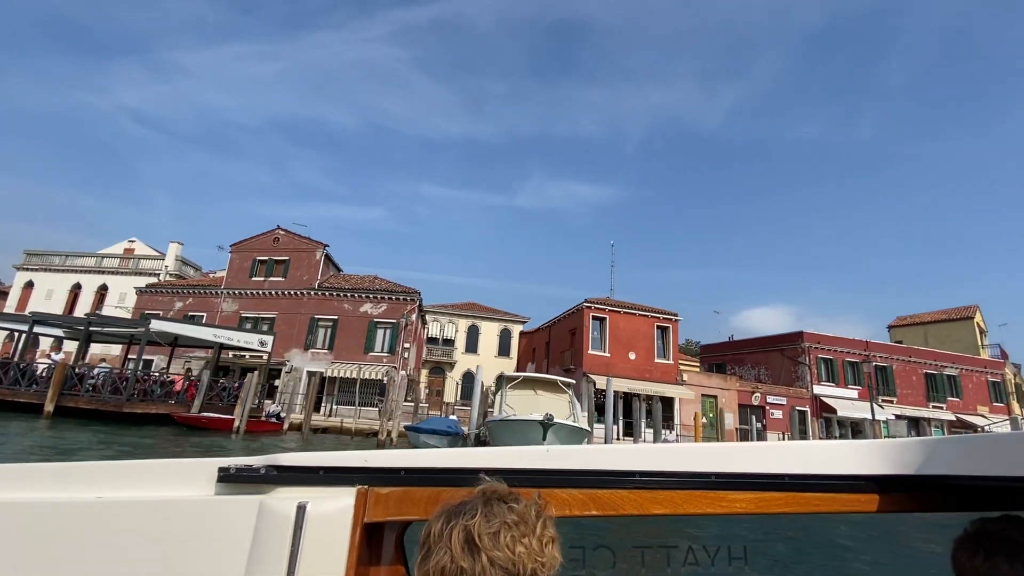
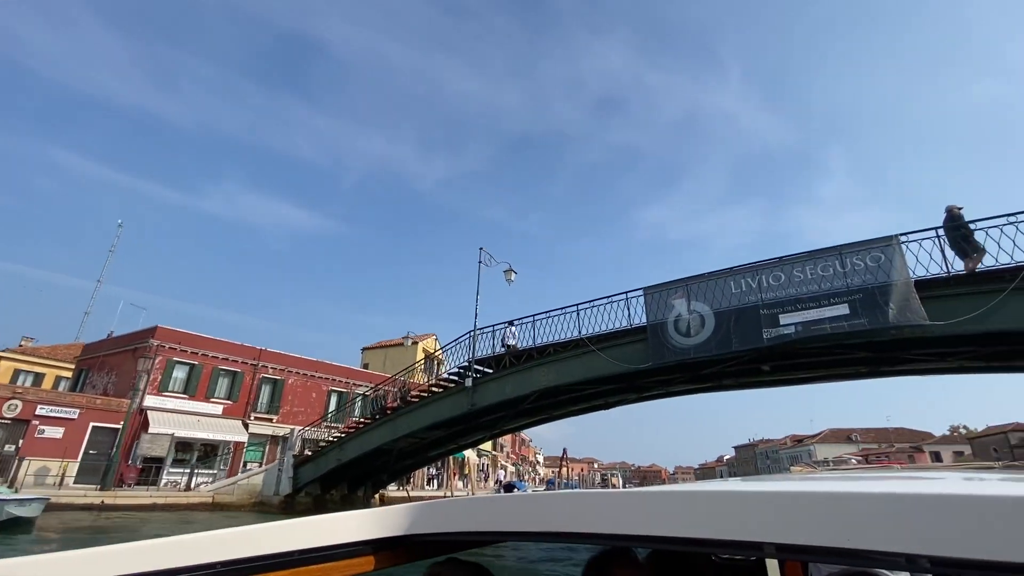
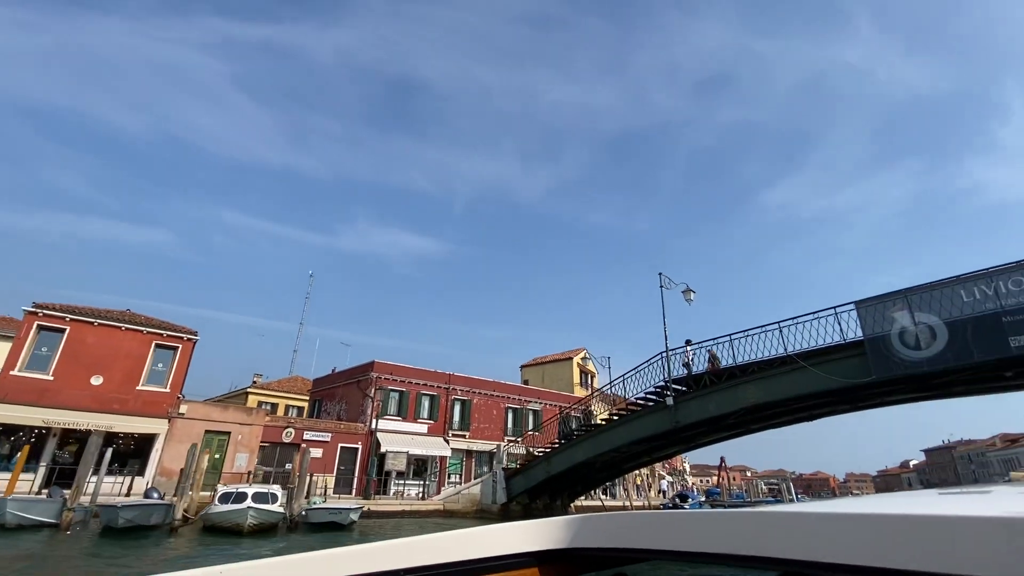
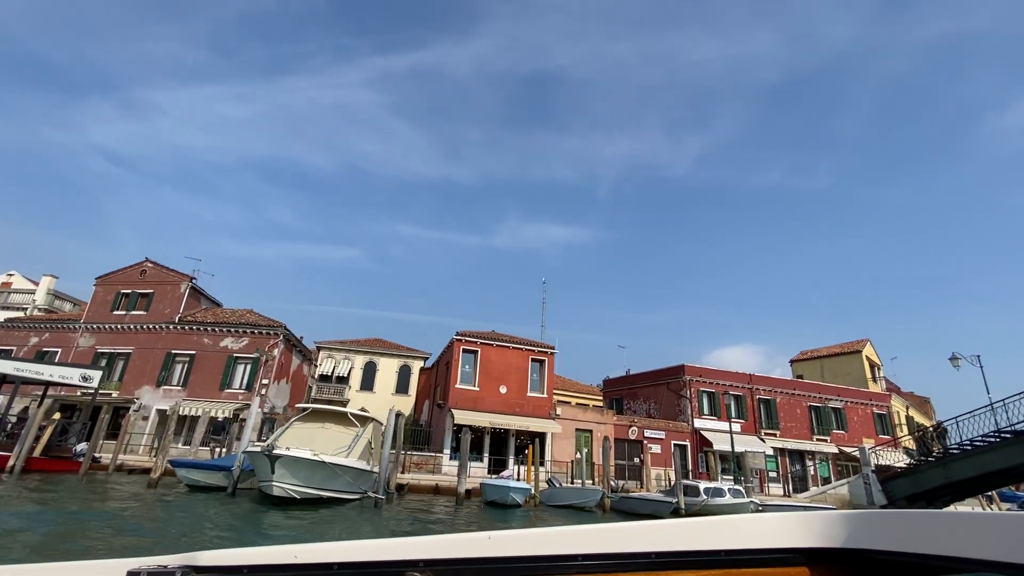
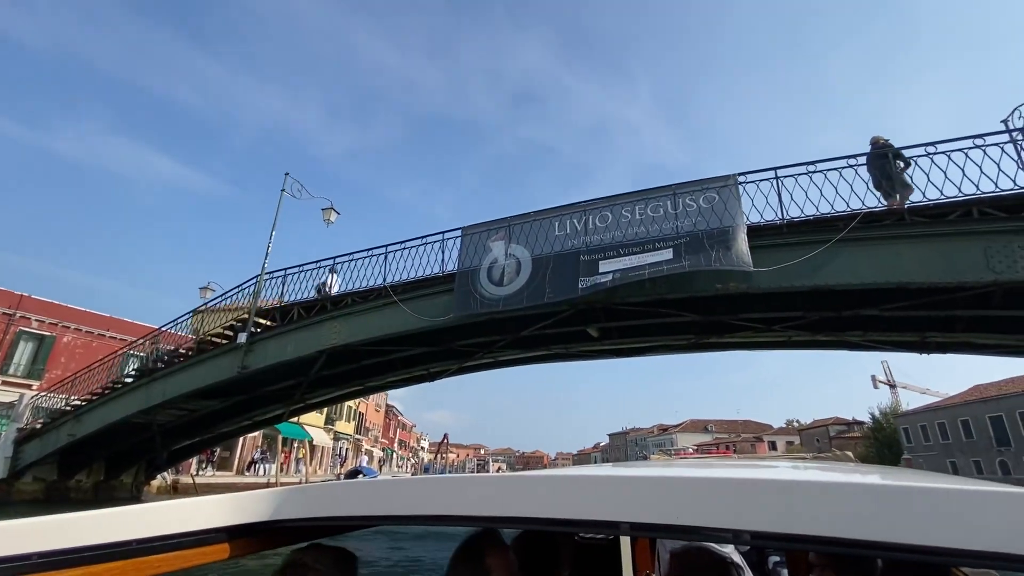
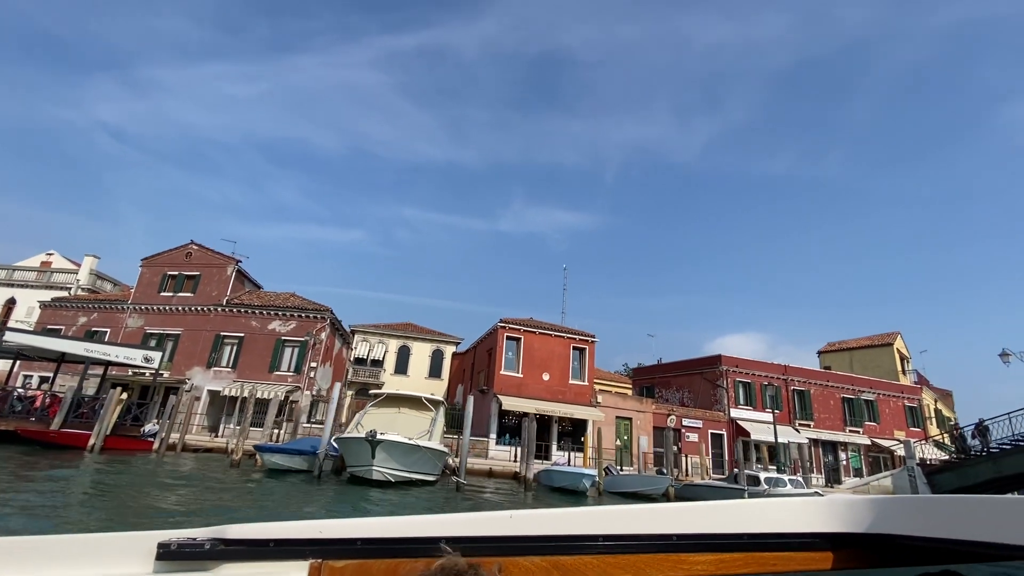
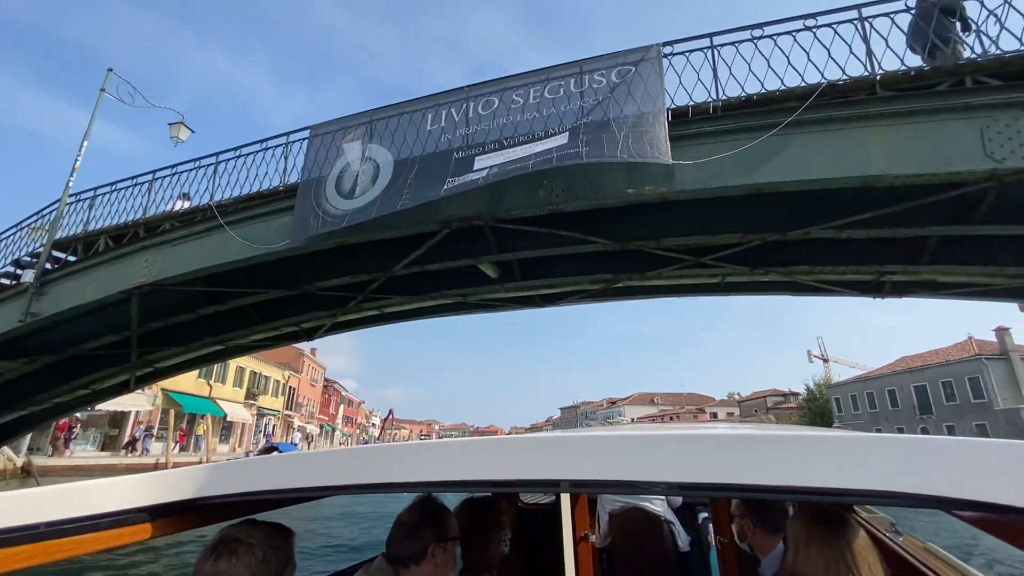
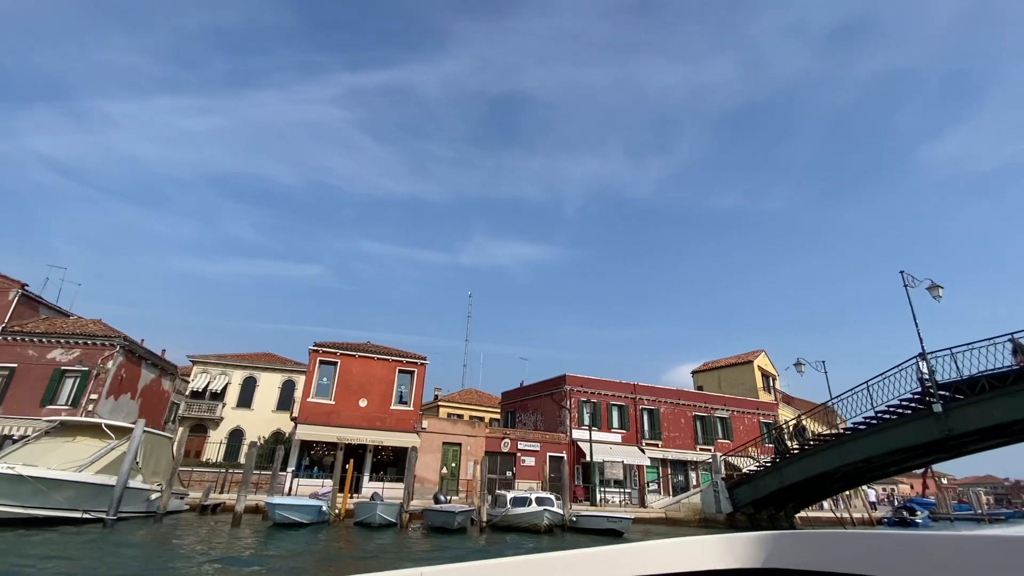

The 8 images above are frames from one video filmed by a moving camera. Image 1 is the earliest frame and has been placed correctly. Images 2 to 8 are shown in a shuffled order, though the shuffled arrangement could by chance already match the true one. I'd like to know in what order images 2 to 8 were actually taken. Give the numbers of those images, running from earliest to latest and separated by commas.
6, 4, 8, 3, 2, 5, 7
